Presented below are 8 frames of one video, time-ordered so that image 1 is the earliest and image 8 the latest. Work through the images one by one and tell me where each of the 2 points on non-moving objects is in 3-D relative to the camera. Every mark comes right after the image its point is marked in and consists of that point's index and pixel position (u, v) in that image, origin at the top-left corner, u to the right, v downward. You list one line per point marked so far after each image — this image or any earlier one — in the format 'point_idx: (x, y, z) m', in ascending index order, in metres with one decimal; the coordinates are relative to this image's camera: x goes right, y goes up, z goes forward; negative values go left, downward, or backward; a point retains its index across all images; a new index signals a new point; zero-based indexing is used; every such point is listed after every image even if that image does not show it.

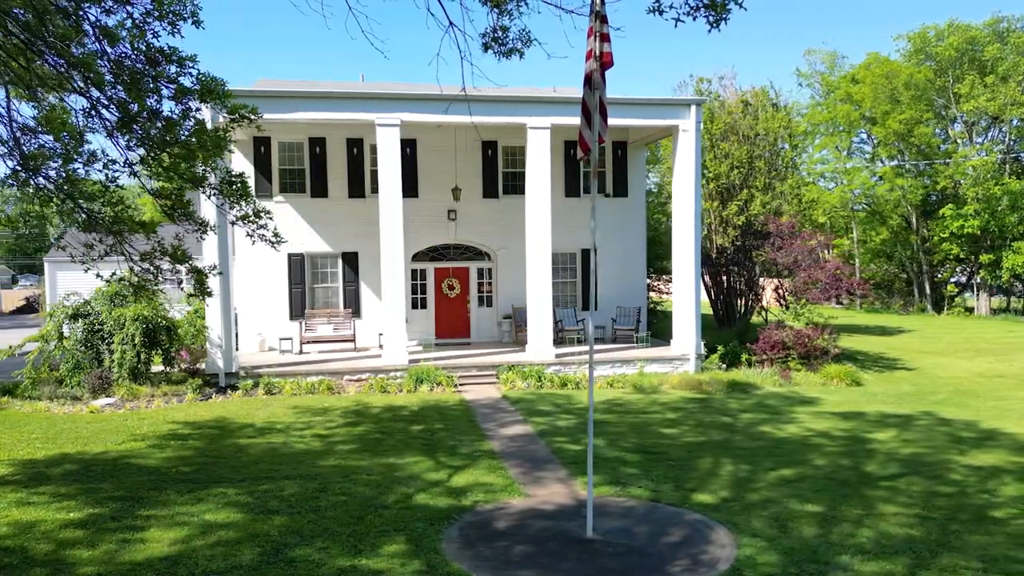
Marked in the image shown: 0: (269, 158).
0: (-6.0, +3.2, +17.7) m
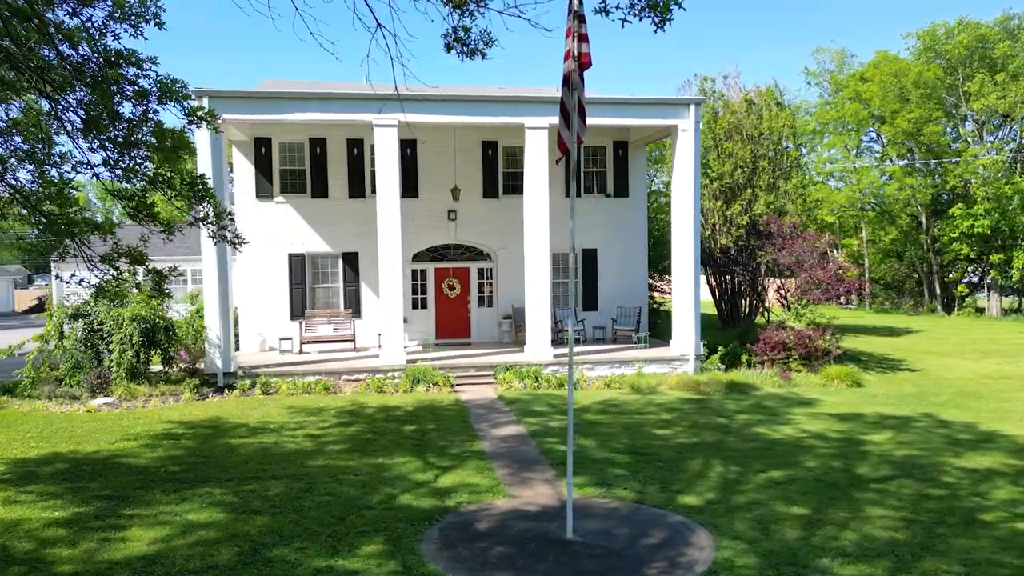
0: (-6.0, +3.2, +17.8) m
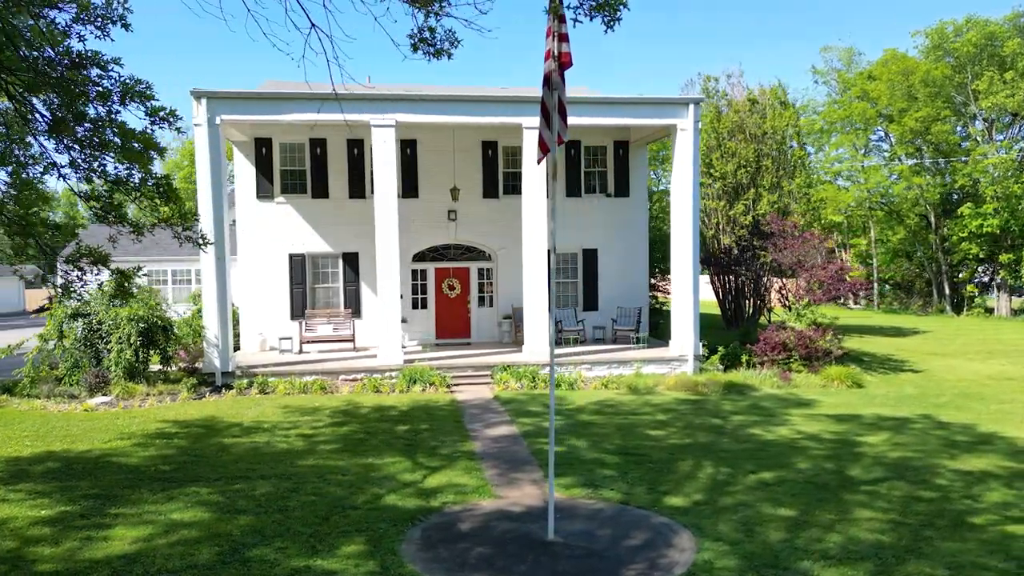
0: (-6.0, +3.2, +17.9) m
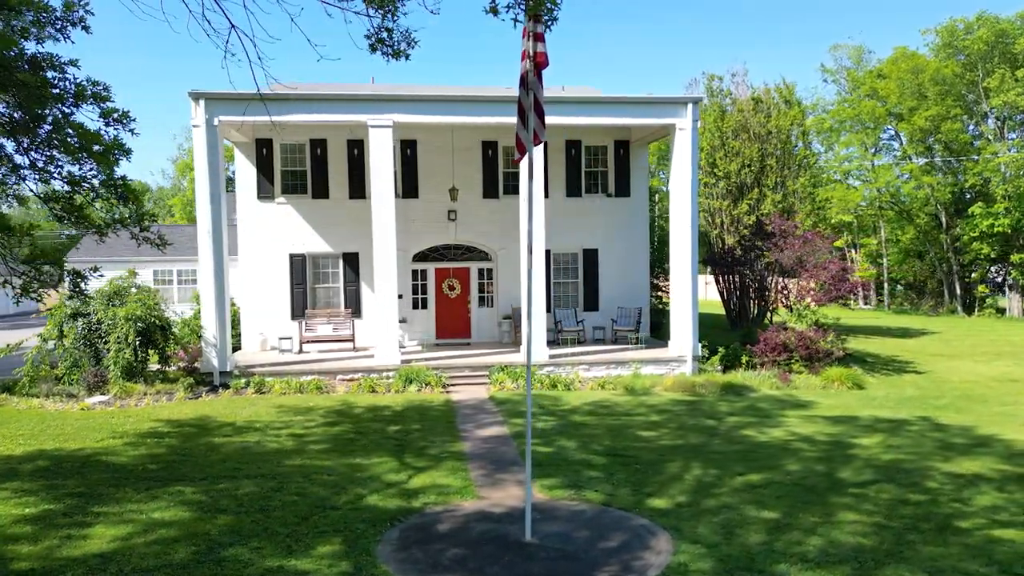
0: (-6.0, +3.2, +17.9) m
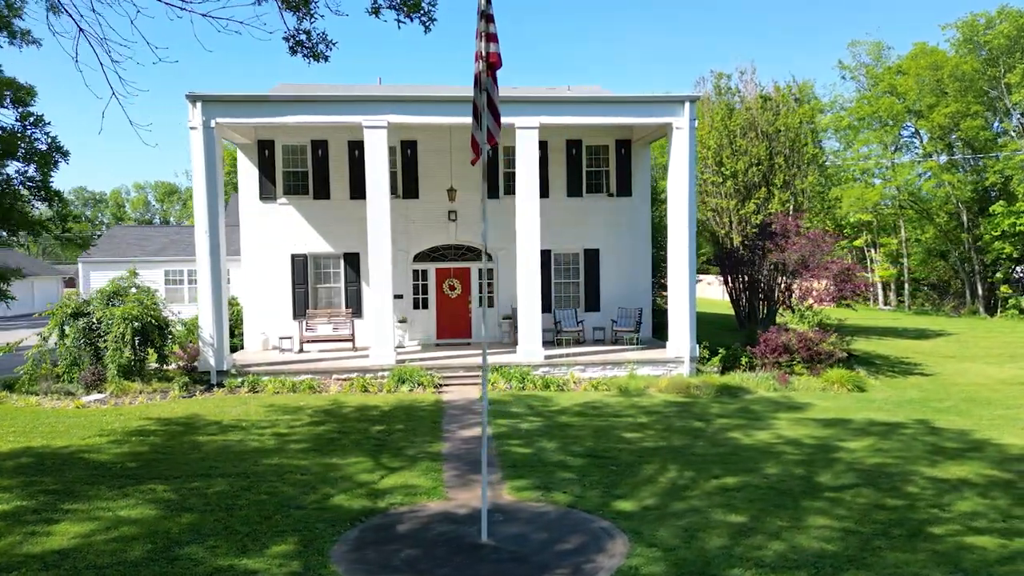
0: (-6.0, +3.2, +18.1) m
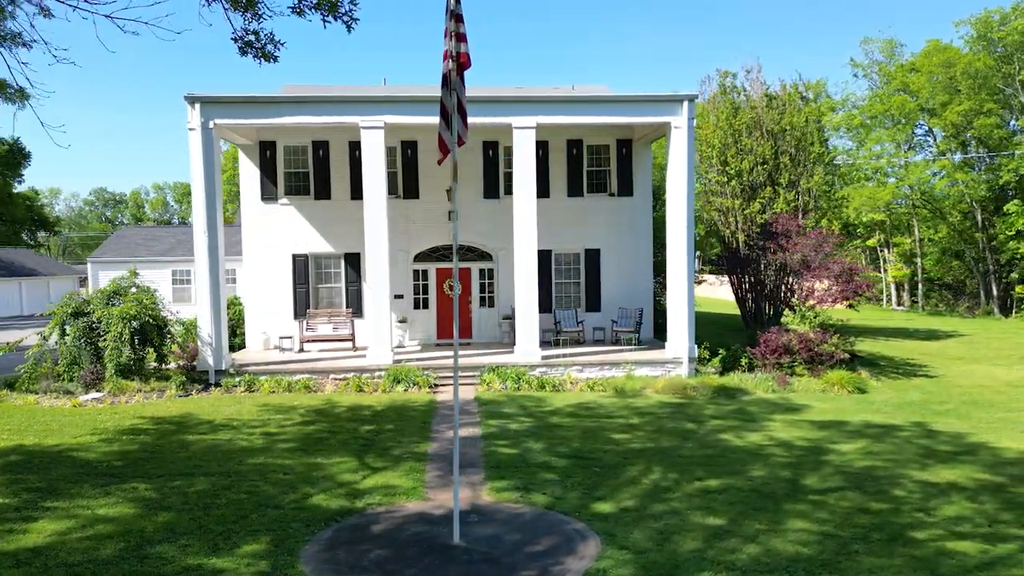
0: (-6.0, +3.2, +18.2) m
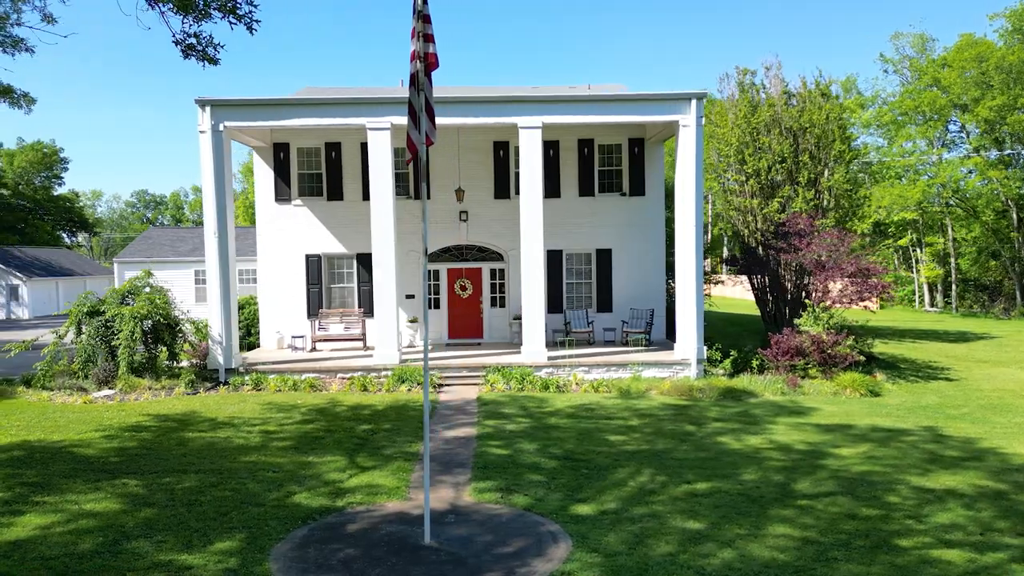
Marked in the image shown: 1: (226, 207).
0: (-5.8, +3.2, +18.4) m
1: (-6.0, +1.7, +15.0) m
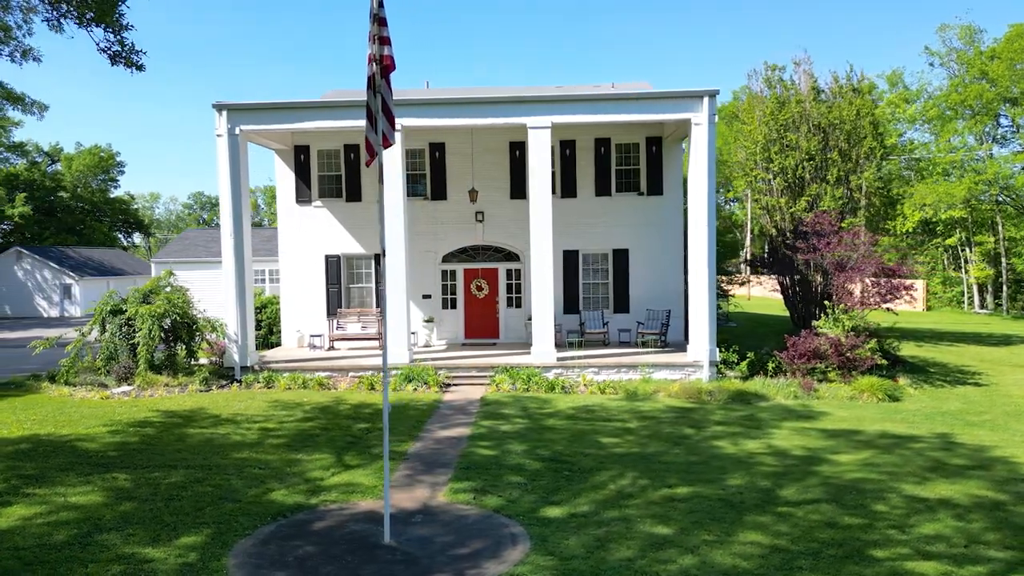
0: (-5.4, +3.2, +18.8) m
1: (-5.8, +1.7, +15.3) m
